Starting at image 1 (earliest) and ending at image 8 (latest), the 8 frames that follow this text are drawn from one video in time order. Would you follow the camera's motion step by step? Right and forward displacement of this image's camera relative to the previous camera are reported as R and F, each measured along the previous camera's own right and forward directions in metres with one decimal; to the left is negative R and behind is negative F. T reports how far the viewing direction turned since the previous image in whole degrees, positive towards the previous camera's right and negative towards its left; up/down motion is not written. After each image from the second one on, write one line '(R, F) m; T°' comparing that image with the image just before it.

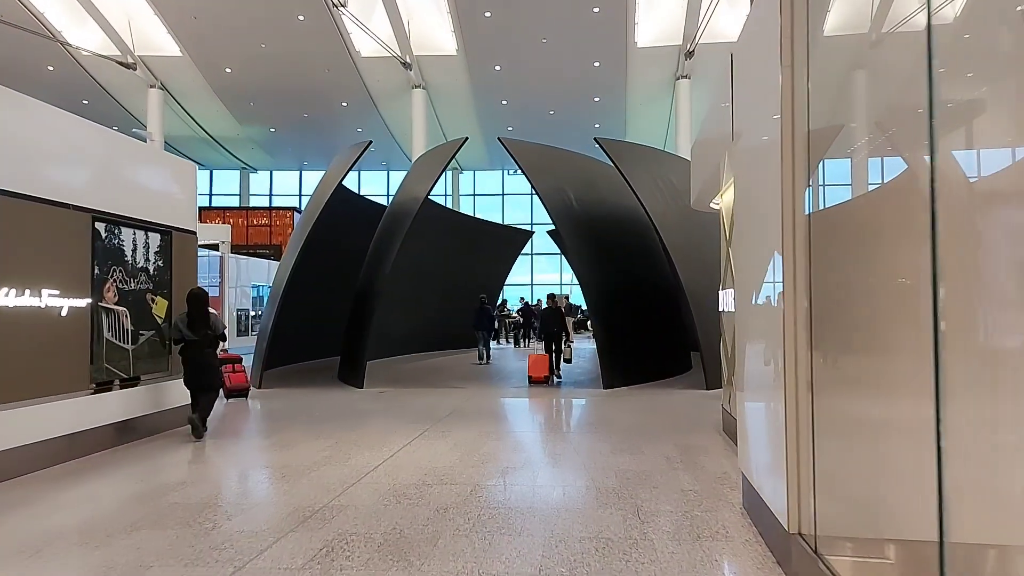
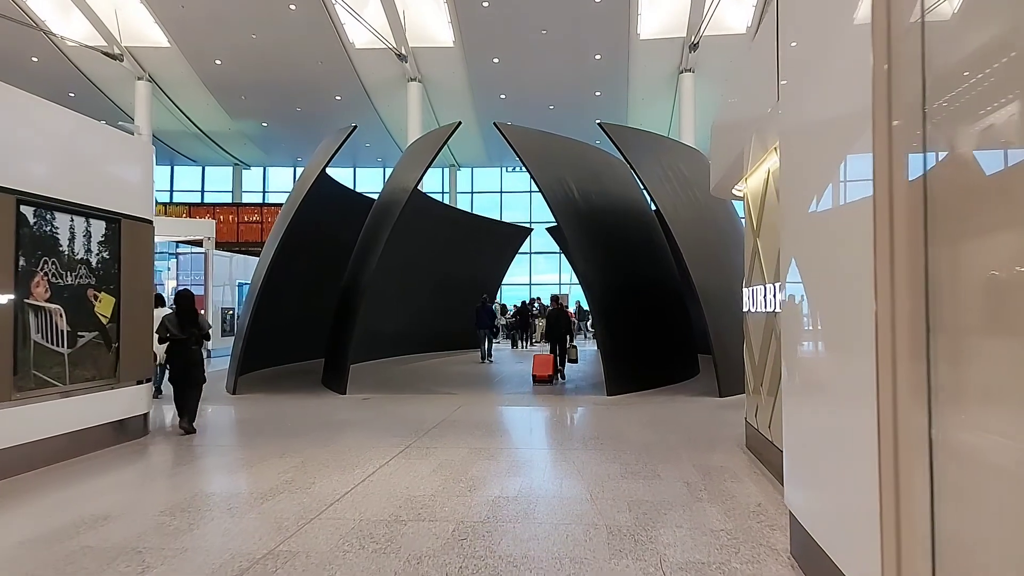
(0.0, +0.6) m; 0°
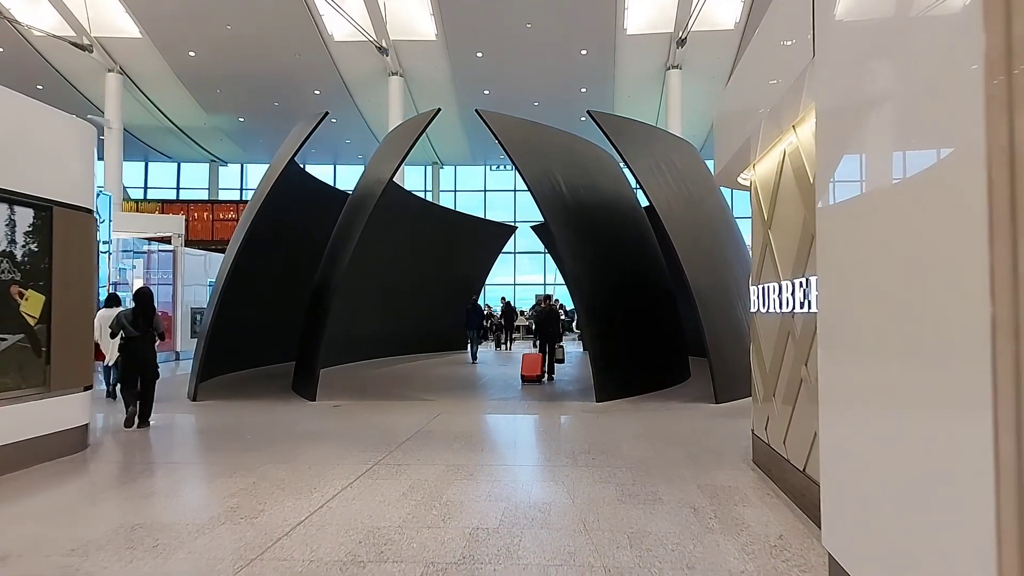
(0.0, +0.5) m; +1°
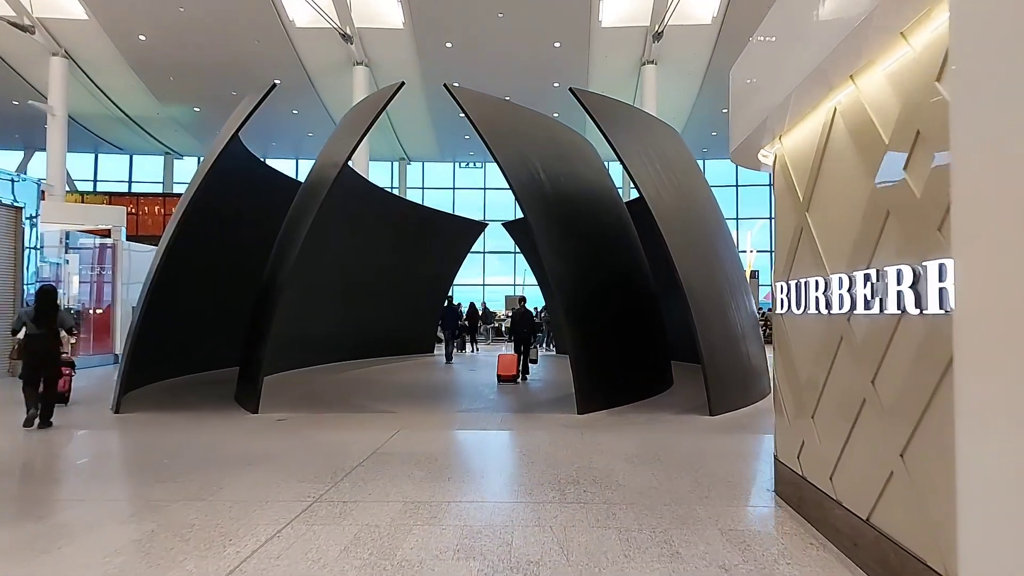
(0.0, +0.8) m; +3°
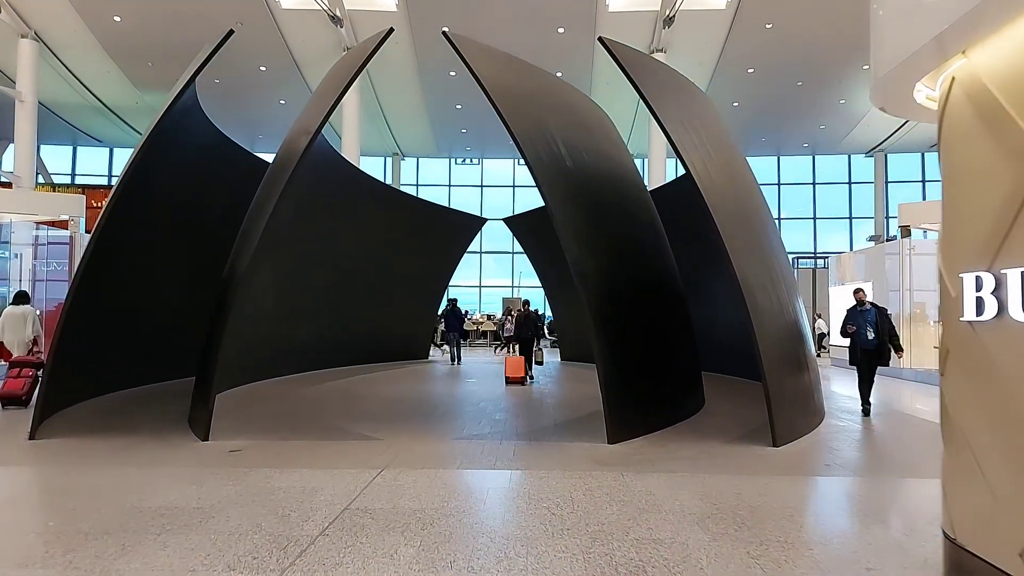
(-0.1, +1.2) m; +1°
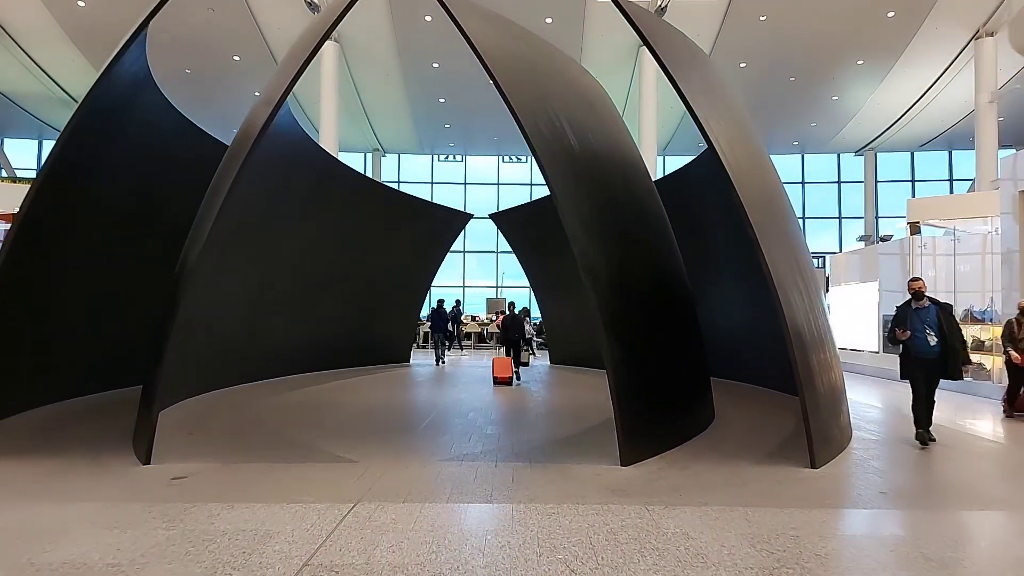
(-0.1, +0.7) m; +1°
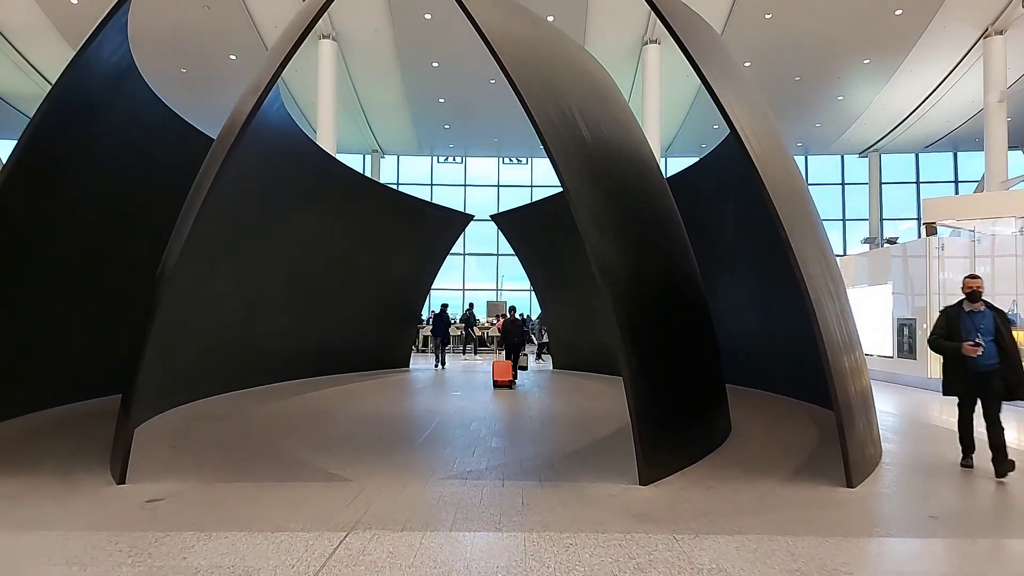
(-0.1, +0.3) m; 0°
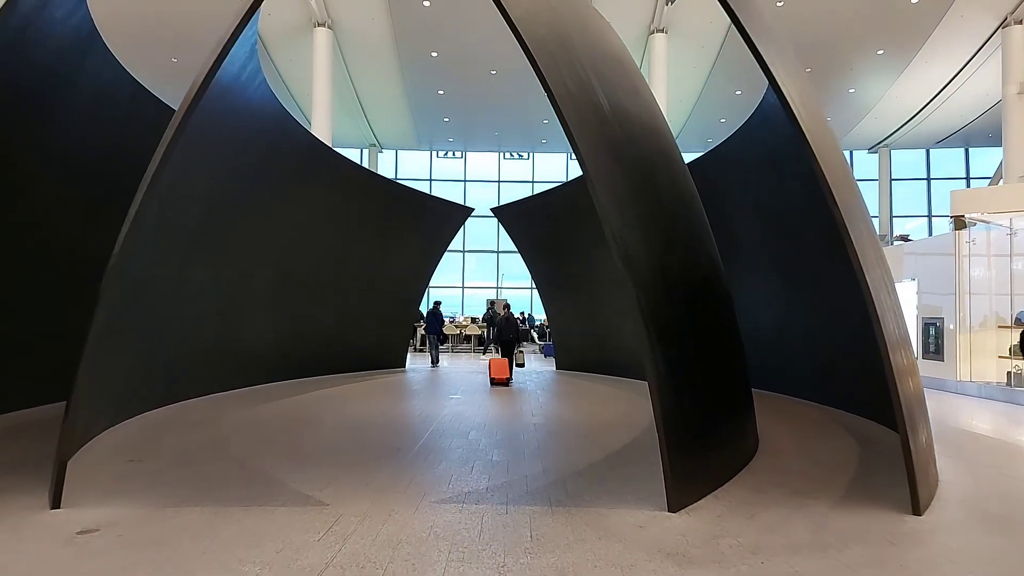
(0.0, +0.6) m; 0°
